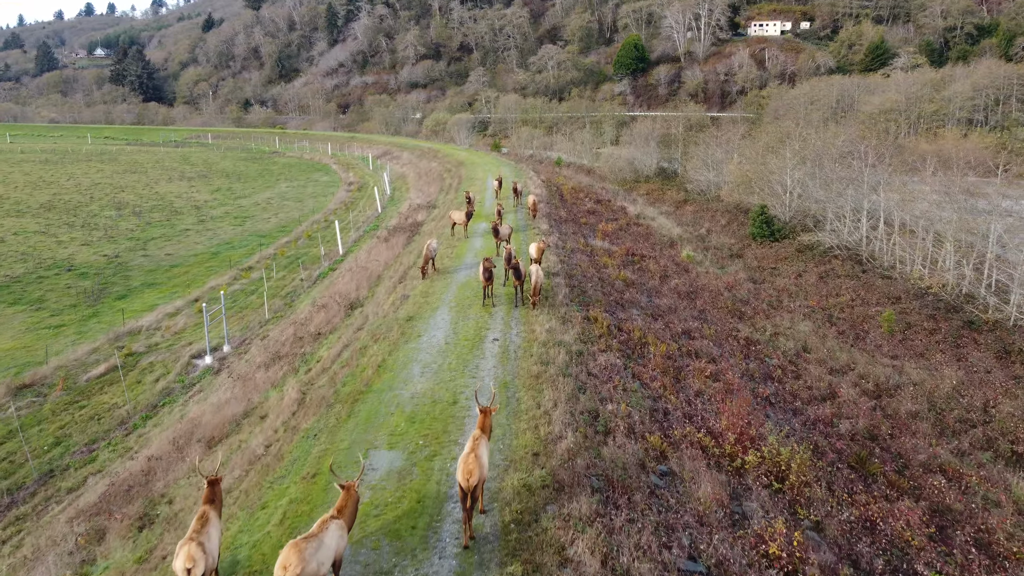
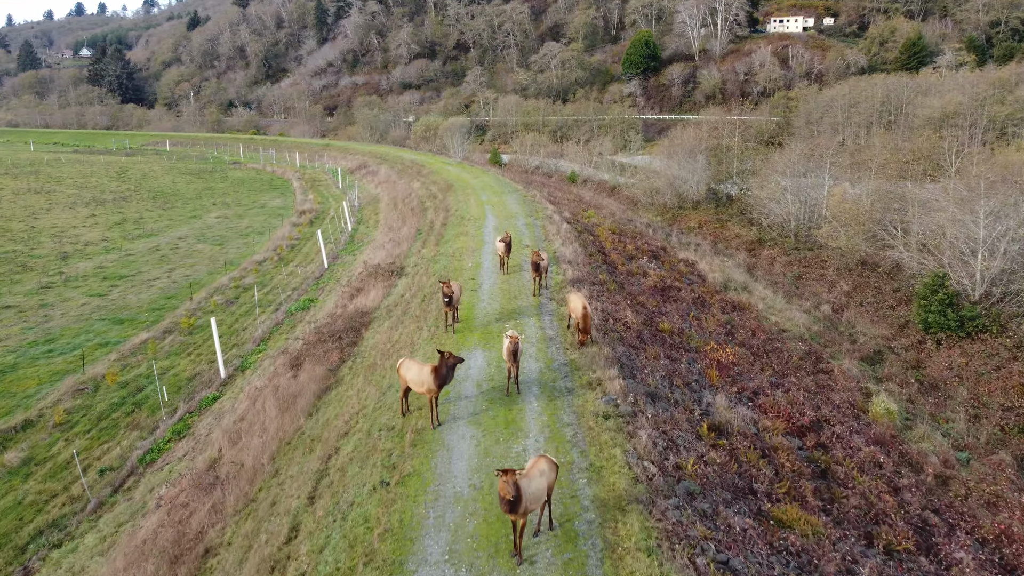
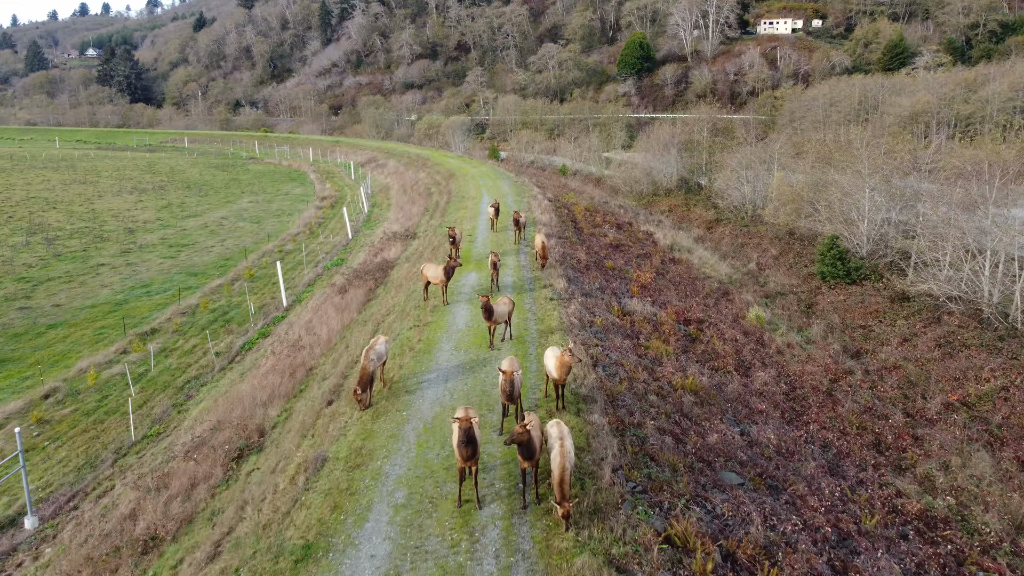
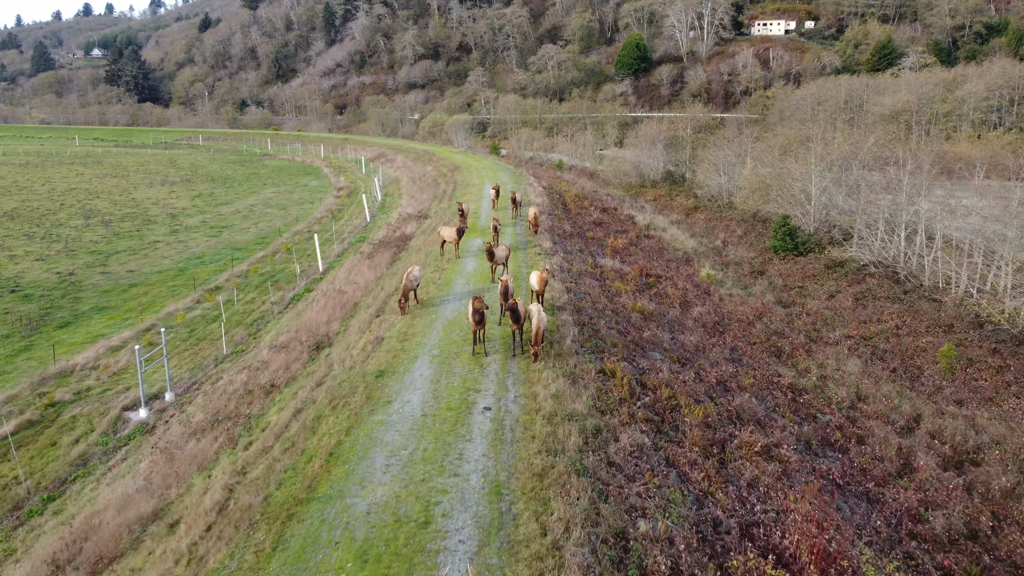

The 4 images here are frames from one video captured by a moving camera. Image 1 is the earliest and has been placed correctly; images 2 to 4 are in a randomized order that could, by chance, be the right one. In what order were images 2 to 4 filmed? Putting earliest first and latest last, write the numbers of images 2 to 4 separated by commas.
4, 3, 2
